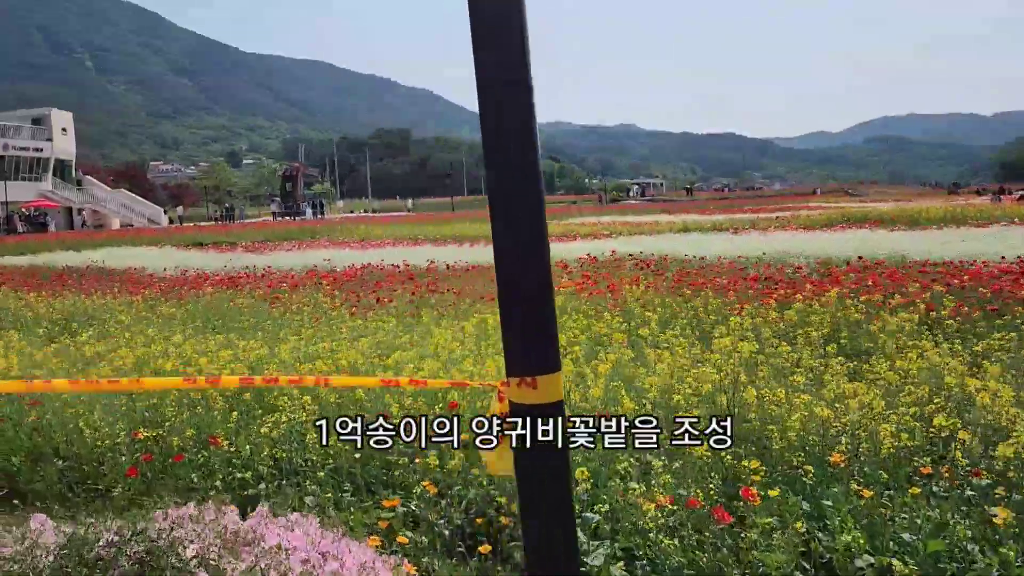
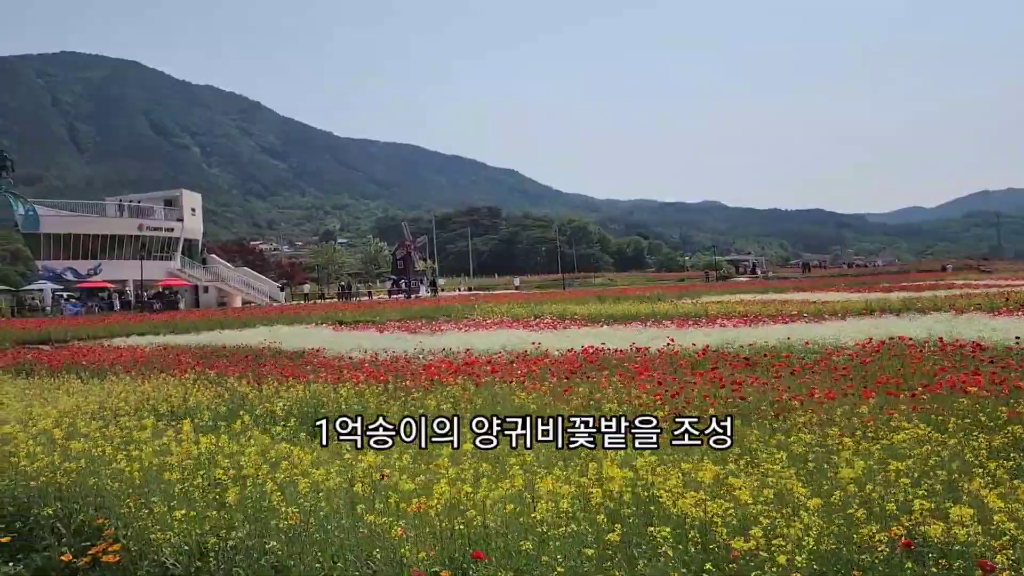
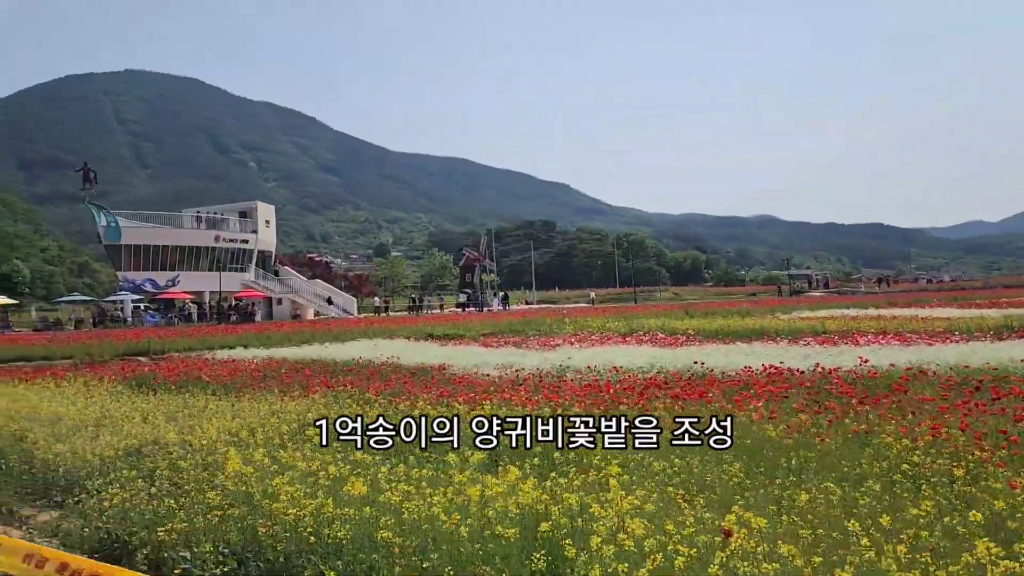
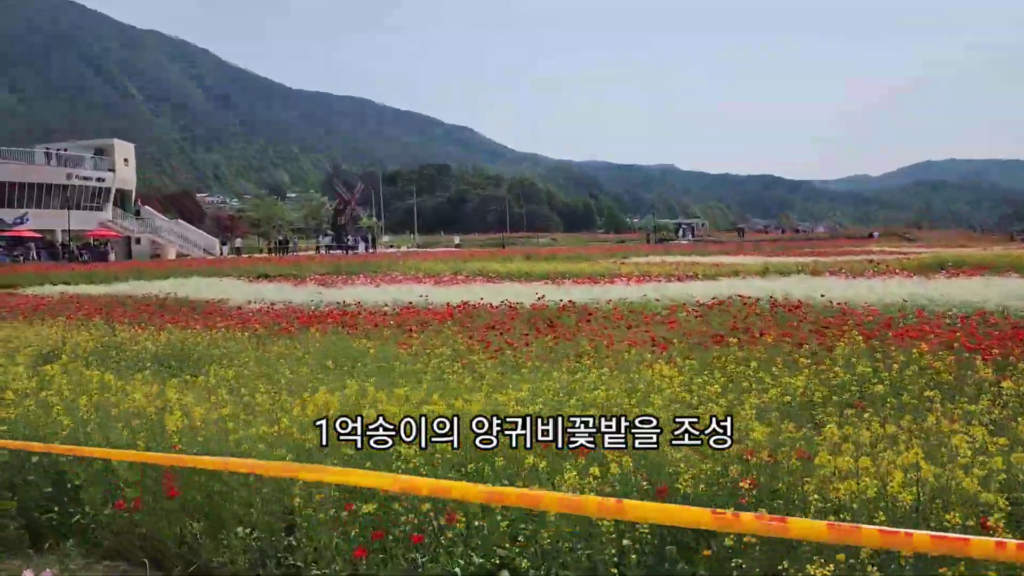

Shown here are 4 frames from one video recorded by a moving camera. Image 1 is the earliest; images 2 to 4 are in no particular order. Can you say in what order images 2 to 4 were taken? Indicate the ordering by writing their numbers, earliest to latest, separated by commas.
4, 2, 3
